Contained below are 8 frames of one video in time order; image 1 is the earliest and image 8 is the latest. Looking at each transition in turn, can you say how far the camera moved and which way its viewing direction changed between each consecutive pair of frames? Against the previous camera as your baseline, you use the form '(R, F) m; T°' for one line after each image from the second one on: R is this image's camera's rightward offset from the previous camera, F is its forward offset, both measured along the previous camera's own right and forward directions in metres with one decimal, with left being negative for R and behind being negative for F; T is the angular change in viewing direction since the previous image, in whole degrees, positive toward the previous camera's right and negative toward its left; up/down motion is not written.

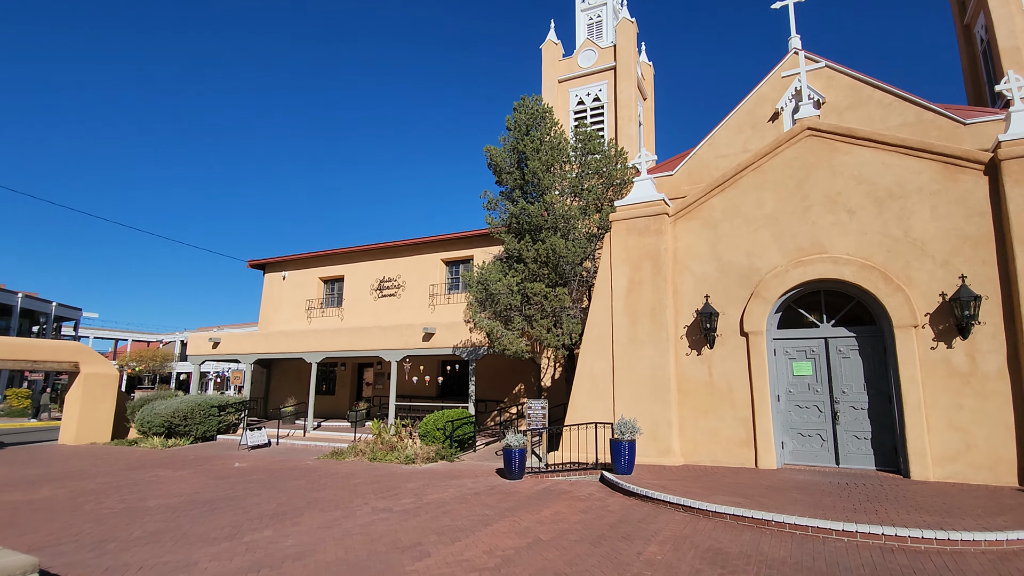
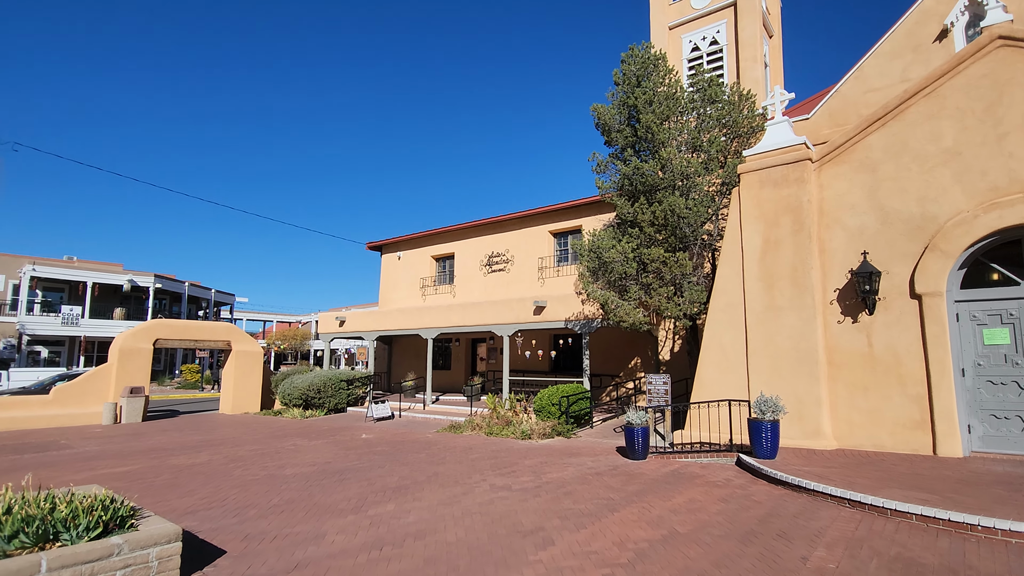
(-0.1, +0.6) m; -12°
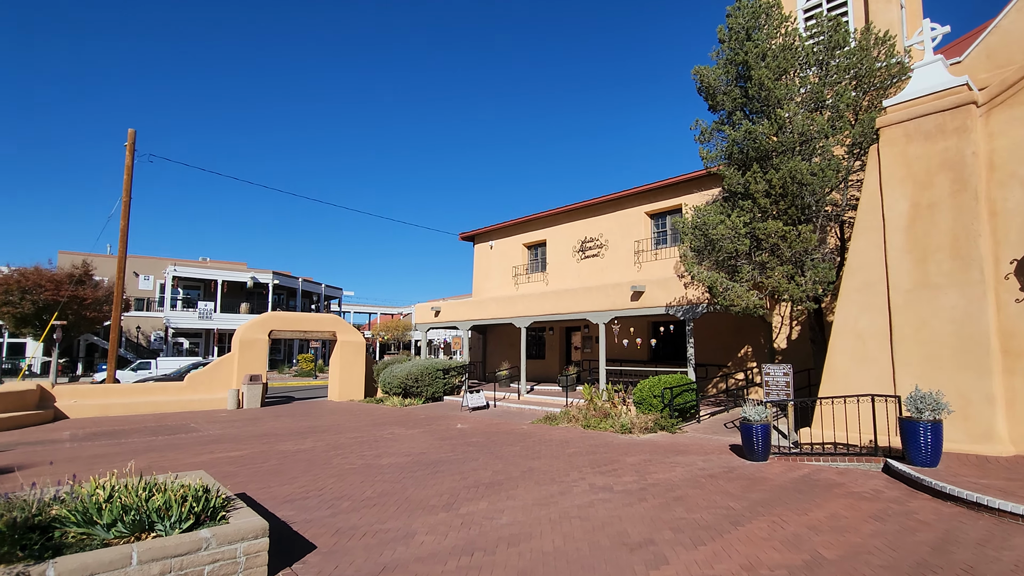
(0.0, +0.6) m; -10°
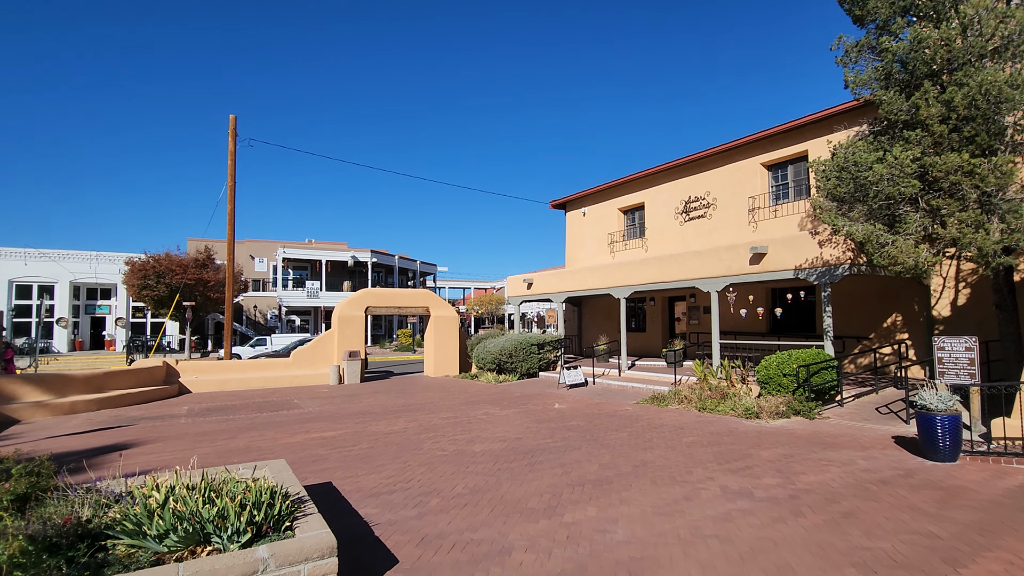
(-0.1, +1.0) m; -10°
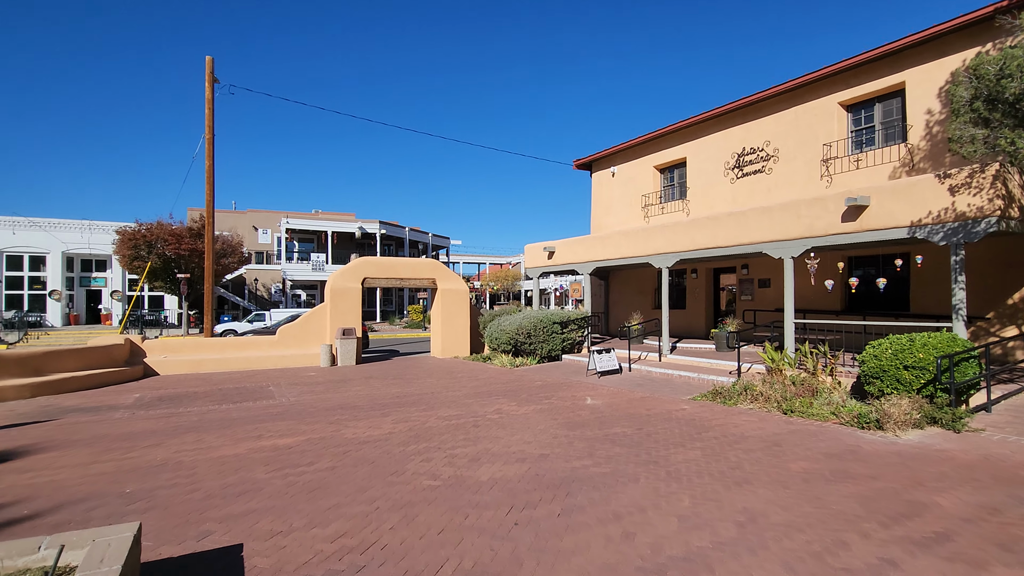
(-0.1, +2.5) m; -2°
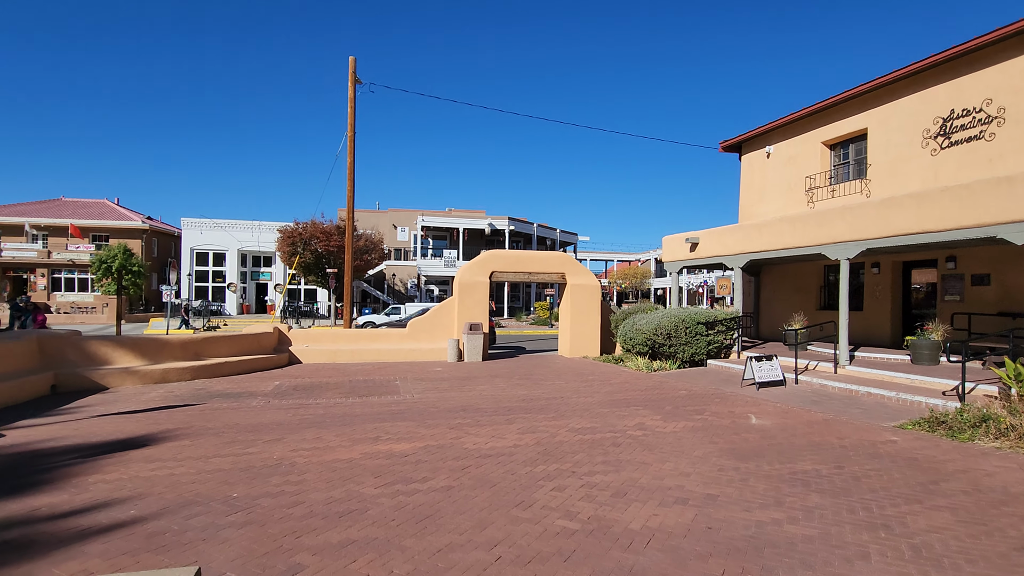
(-0.2, +1.1) m; -14°
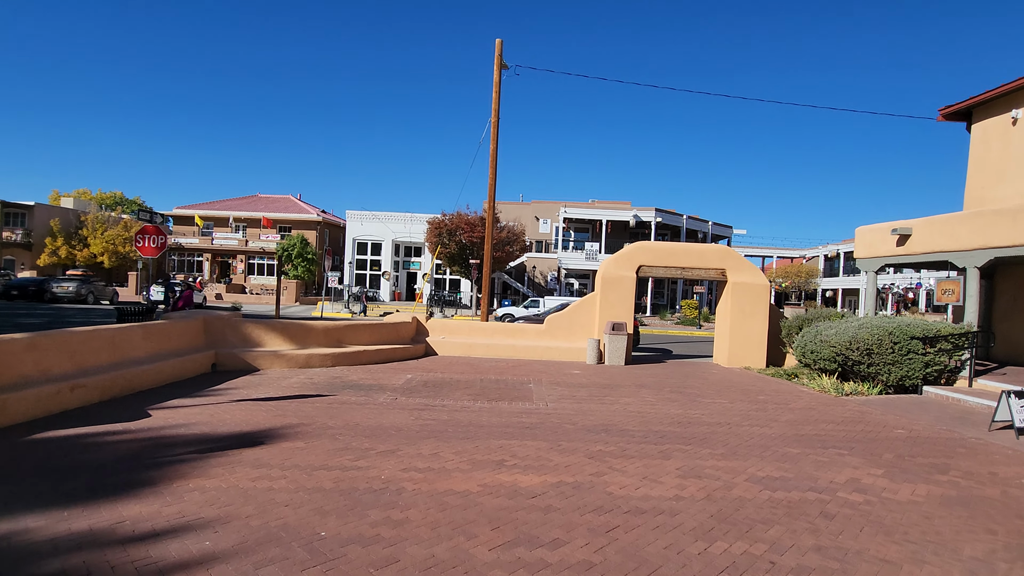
(-0.2, +1.3) m; -15°
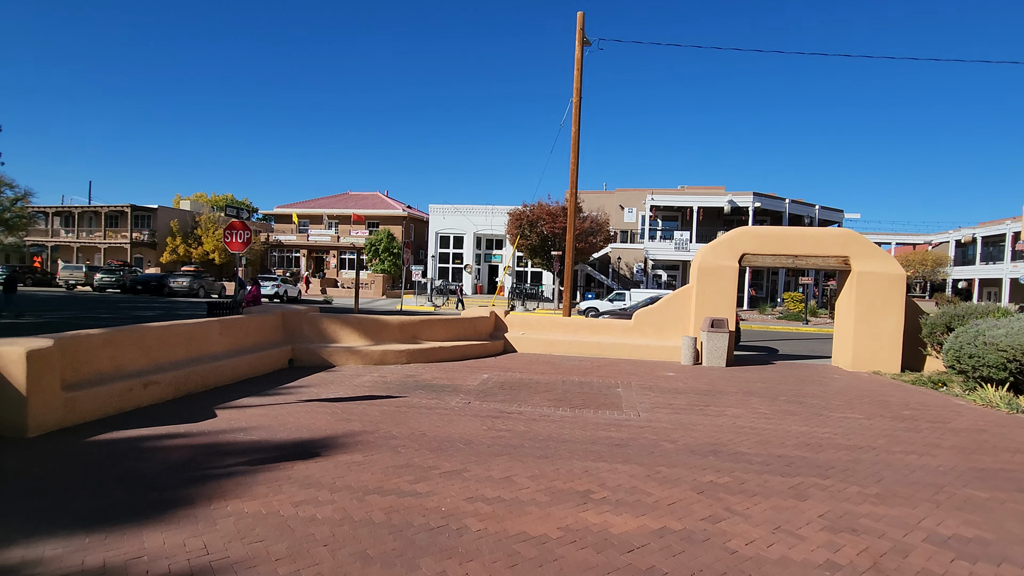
(0.0, +1.0) m; -9°
